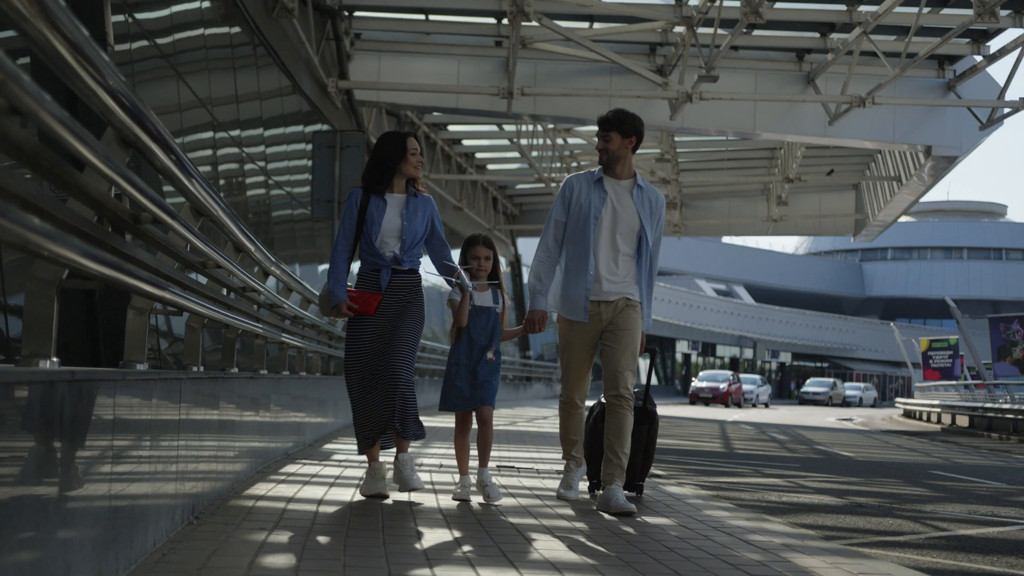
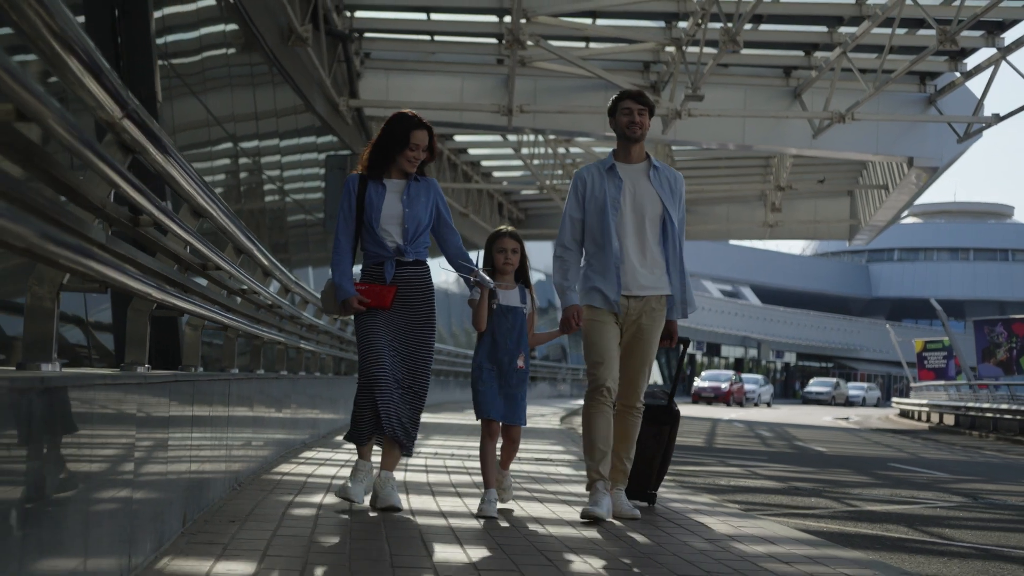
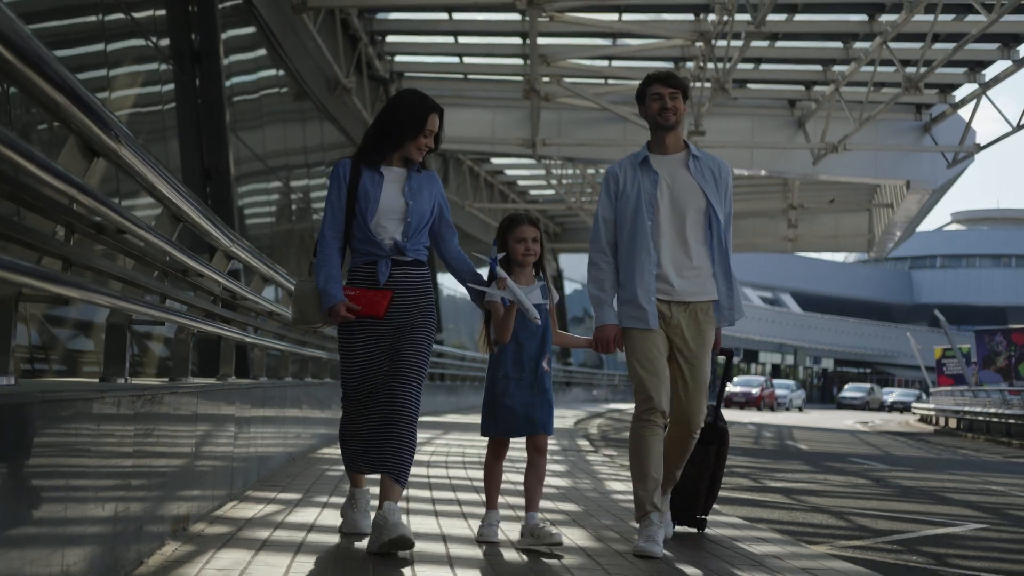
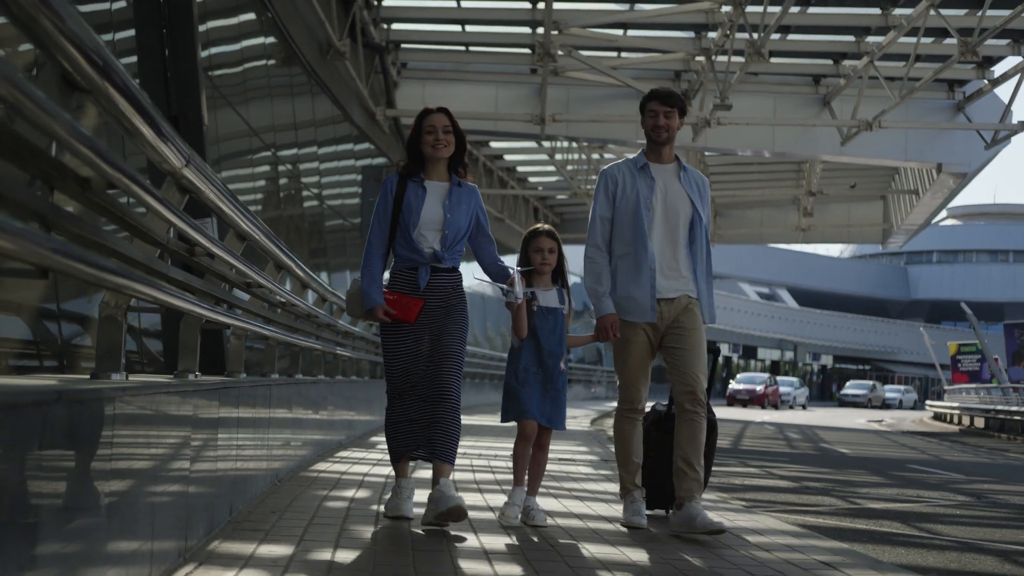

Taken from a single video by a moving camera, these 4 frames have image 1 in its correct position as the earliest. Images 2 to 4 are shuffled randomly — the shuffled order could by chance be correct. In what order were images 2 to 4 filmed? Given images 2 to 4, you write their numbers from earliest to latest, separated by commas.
2, 4, 3
